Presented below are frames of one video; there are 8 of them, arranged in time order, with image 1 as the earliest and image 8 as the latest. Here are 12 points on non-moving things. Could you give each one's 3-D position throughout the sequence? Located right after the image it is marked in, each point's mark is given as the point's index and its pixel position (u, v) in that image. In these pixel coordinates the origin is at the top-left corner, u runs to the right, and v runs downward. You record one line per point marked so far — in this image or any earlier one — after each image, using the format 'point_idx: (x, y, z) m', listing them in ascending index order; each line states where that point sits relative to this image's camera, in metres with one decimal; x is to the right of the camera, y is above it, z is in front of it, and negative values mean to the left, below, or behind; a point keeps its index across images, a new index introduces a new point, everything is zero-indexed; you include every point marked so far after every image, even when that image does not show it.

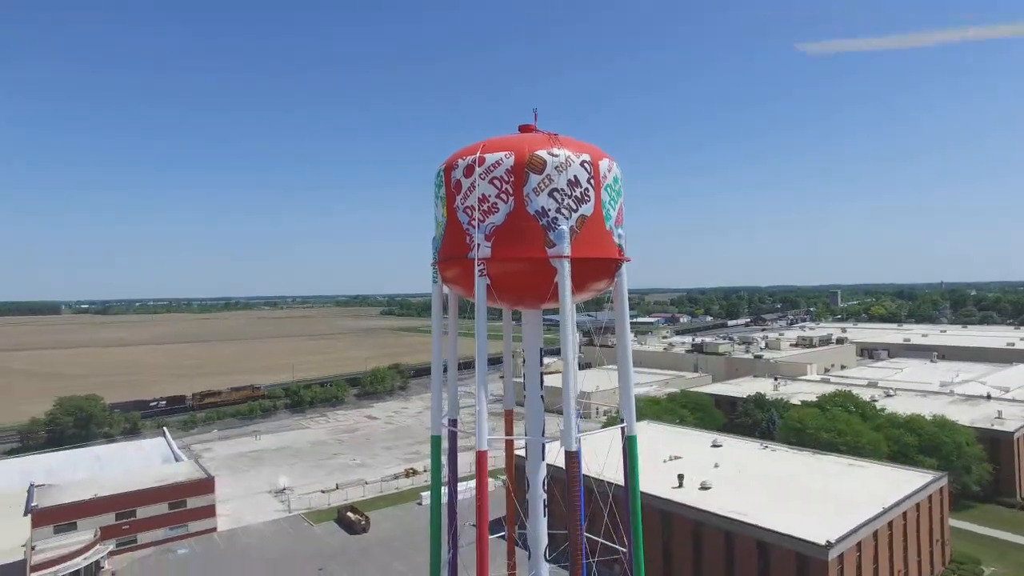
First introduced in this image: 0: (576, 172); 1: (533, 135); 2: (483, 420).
0: (+1.3, +2.5, +13.8) m
1: (+0.4, +3.3, +14.1) m
2: (-0.6, -2.7, +13.4) m
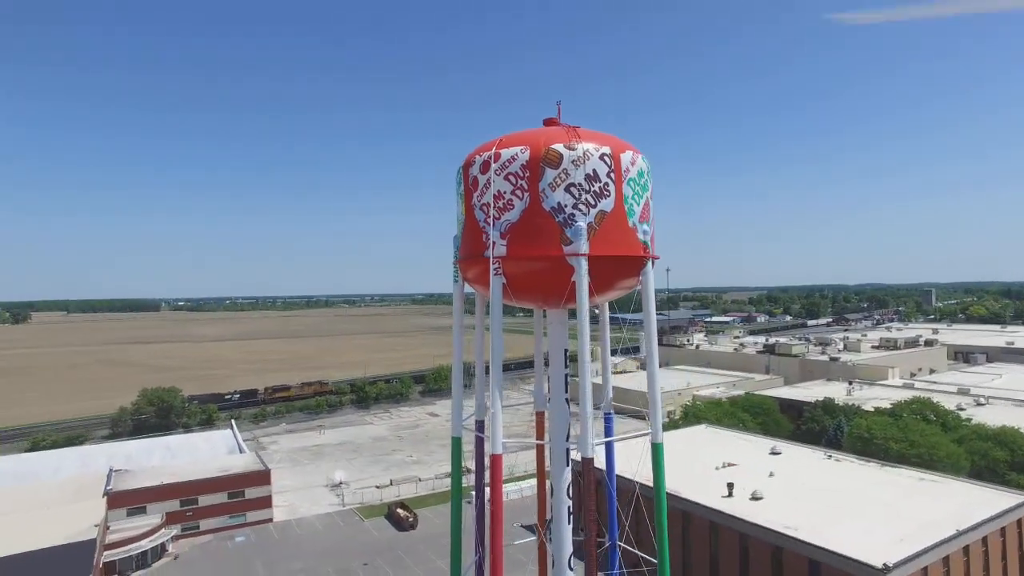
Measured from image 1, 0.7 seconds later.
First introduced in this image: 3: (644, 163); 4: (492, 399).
0: (+1.7, +2.5, +13.2) m
1: (+0.8, +3.3, +13.7) m
2: (-0.3, -2.7, +13.1) m
3: (+2.8, +2.7, +14.1) m
4: (-0.4, -2.3, +13.2) m
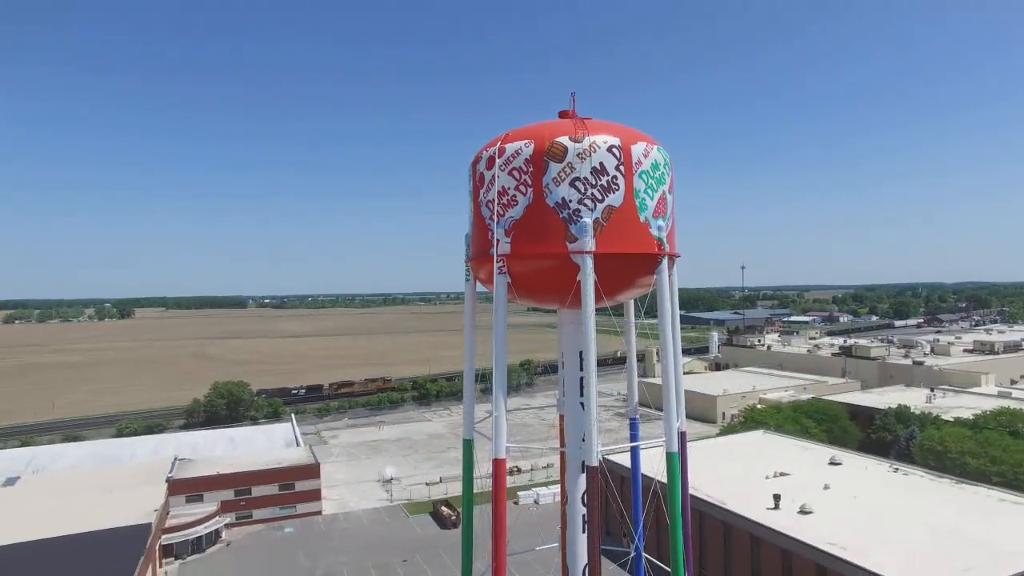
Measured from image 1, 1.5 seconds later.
0: (+1.7, +2.5, +12.5) m
1: (+0.9, +3.4, +13.1) m
2: (-0.2, -2.7, +12.7) m
3: (+3.0, +2.7, +13.3) m
4: (-0.3, -2.3, +12.8) m
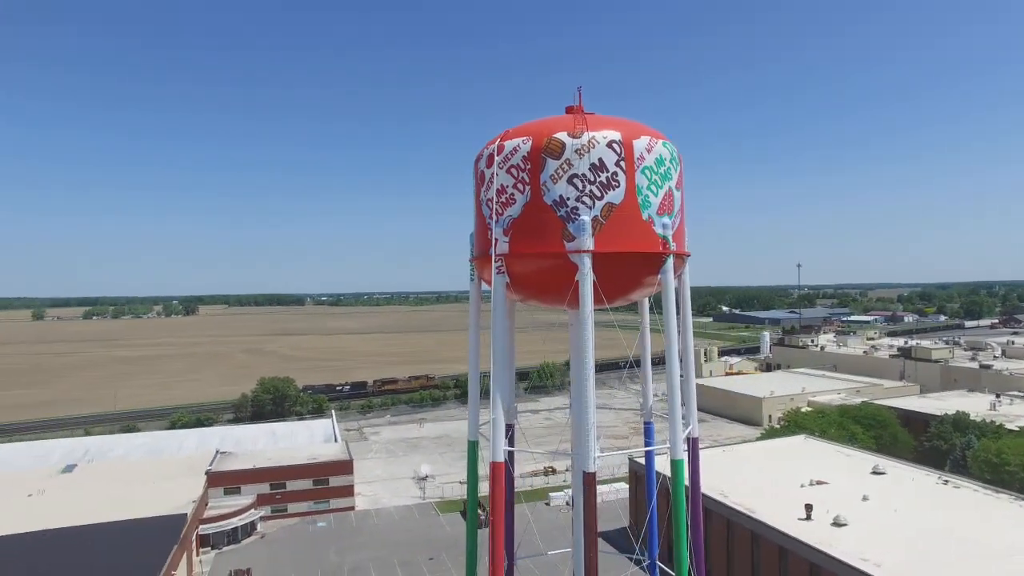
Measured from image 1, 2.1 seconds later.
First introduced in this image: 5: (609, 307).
0: (+1.7, +2.5, +12.1) m
1: (+0.9, +3.4, +12.8) m
2: (-0.3, -2.7, +12.5) m
3: (+3.0, +2.7, +12.8) m
4: (-0.4, -2.3, +12.6) m
5: (+1.9, -0.4, +13.3) m
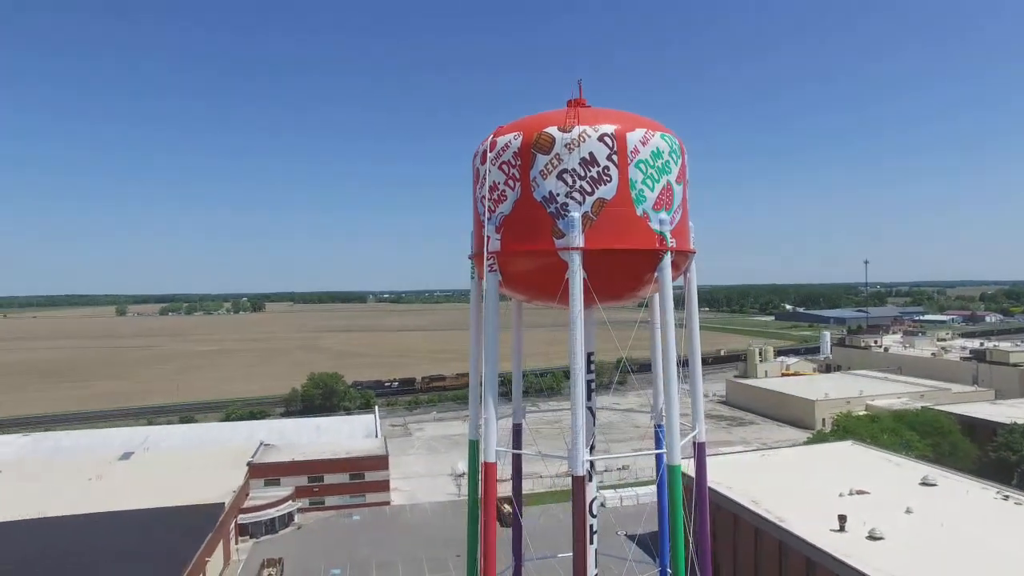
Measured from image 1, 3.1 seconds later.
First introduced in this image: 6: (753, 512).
0: (+1.4, +2.5, +11.8) m
1: (+0.8, +3.4, +12.5) m
2: (-0.4, -2.7, +12.3) m
3: (+2.9, +2.8, +12.3) m
4: (-0.5, -2.3, +12.4) m
5: (+1.8, -0.4, +12.9) m
6: (+7.2, -6.7, +19.3) m
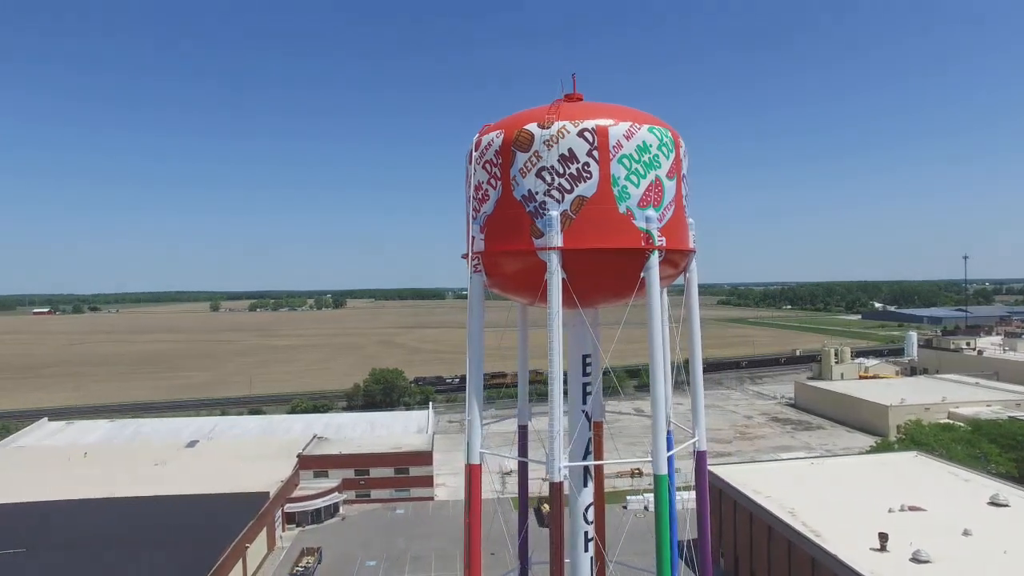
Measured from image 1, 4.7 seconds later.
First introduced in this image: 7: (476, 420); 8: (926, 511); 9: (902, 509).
0: (+1.0, +2.5, +11.3) m
1: (+0.5, +3.4, +12.1) m
2: (-0.7, -2.7, +12.1) m
3: (+2.5, +2.8, +11.7) m
4: (-0.8, -2.3, +12.3) m
5: (+1.6, -0.4, +12.4) m
6: (+7.7, -6.6, +18.1) m
7: (-0.7, -2.4, +12.2) m
8: (+12.1, -6.5, +18.9) m
9: (+11.4, -6.5, +19.0) m
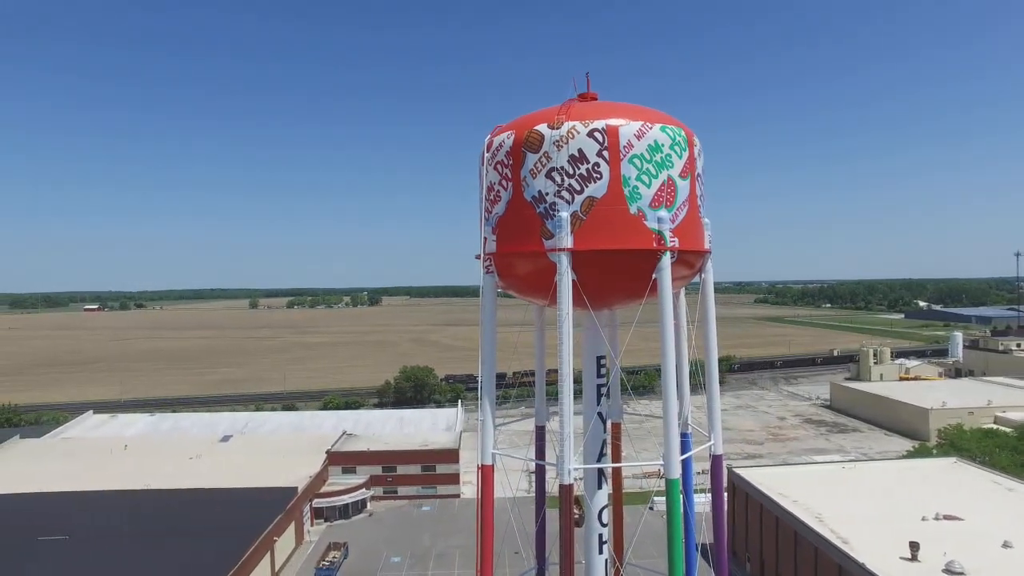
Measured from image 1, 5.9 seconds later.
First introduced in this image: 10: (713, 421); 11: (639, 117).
0: (+1.2, +2.5, +11.2) m
1: (+0.7, +3.4, +12.0) m
2: (-0.5, -2.7, +12.2) m
3: (+2.7, +2.7, +11.5) m
4: (-0.6, -2.3, +12.3) m
5: (+1.8, -0.4, +12.3) m
6: (+8.3, -6.6, +17.7) m
7: (-0.5, -2.5, +12.2) m
8: (+12.7, -6.5, +18.2) m
9: (+12.0, -6.5, +18.3) m
10: (+3.8, -2.6, +12.4) m
11: (+2.3, +3.0, +11.4) m
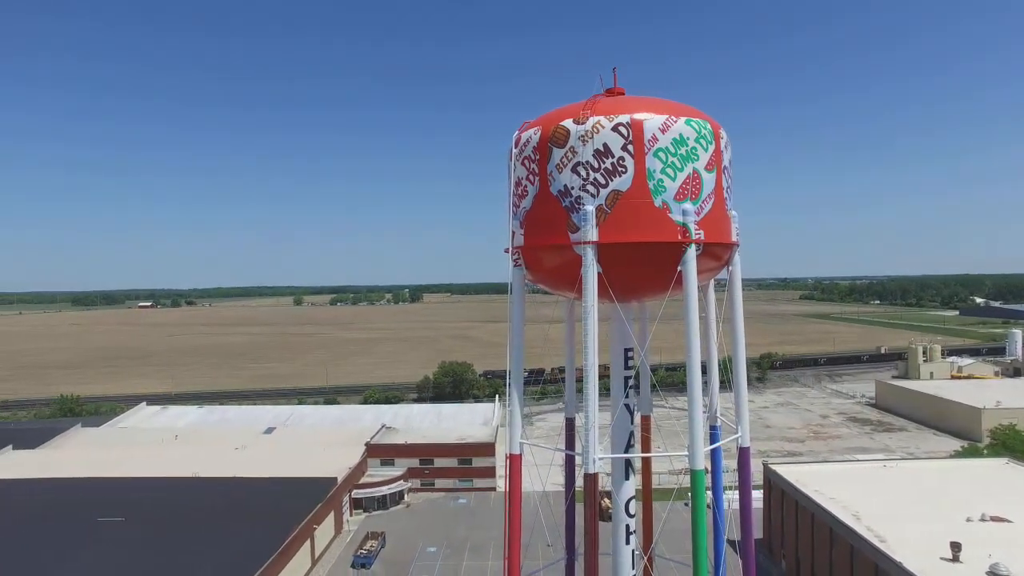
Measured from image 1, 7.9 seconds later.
0: (+1.7, +2.6, +11.3) m
1: (+1.2, +3.5, +12.2) m
2: (0.0, -2.6, +12.4) m
3: (+3.2, +2.9, +11.5) m
4: (-0.1, -2.2, +12.5) m
5: (+2.3, -0.3, +12.4) m
6: (+9.1, -6.5, +17.4) m
7: (0.0, -2.3, +12.4) m
8: (+13.5, -6.4, +17.6) m
9: (+12.9, -6.3, +17.8) m
10: (+4.3, -2.4, +12.3) m
11: (+2.7, +3.1, +11.4) m
